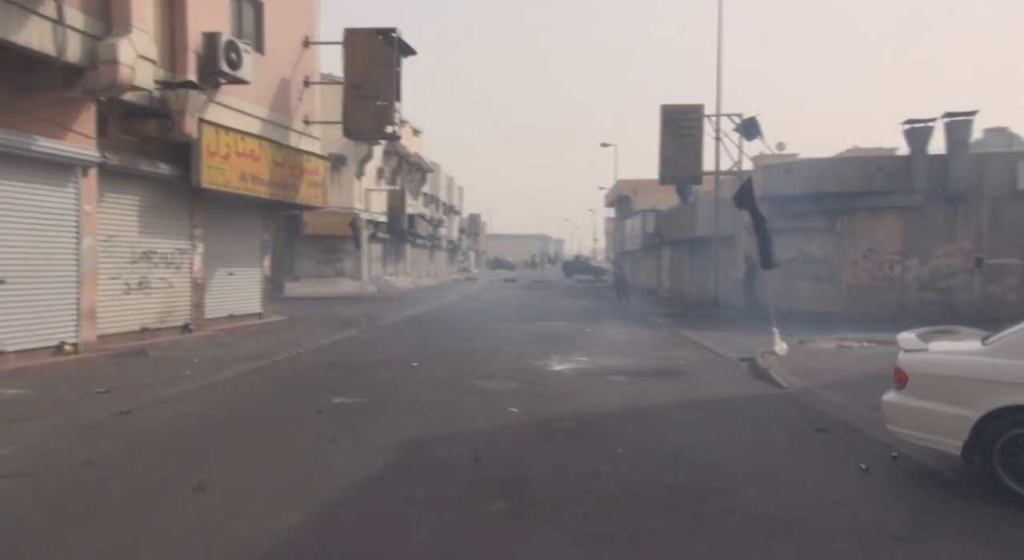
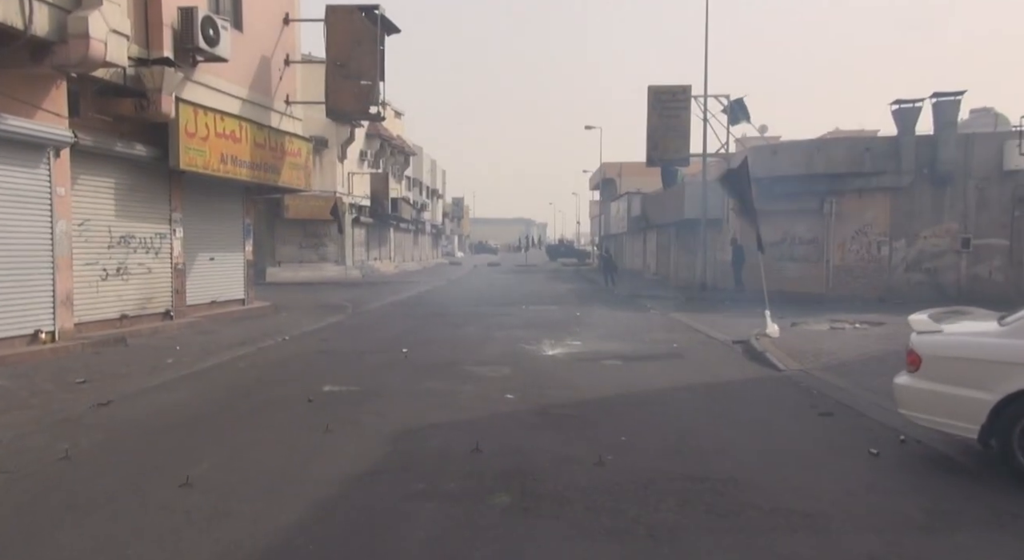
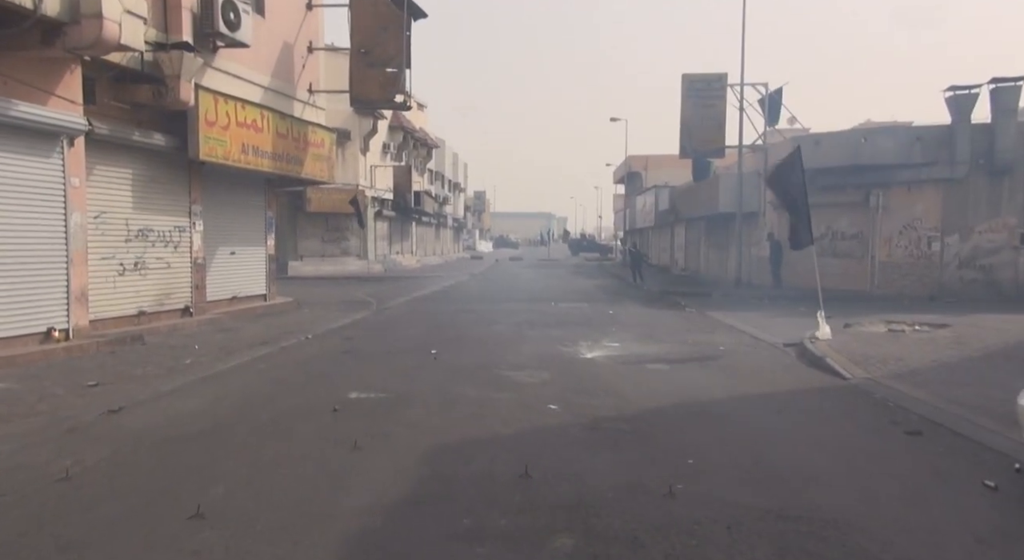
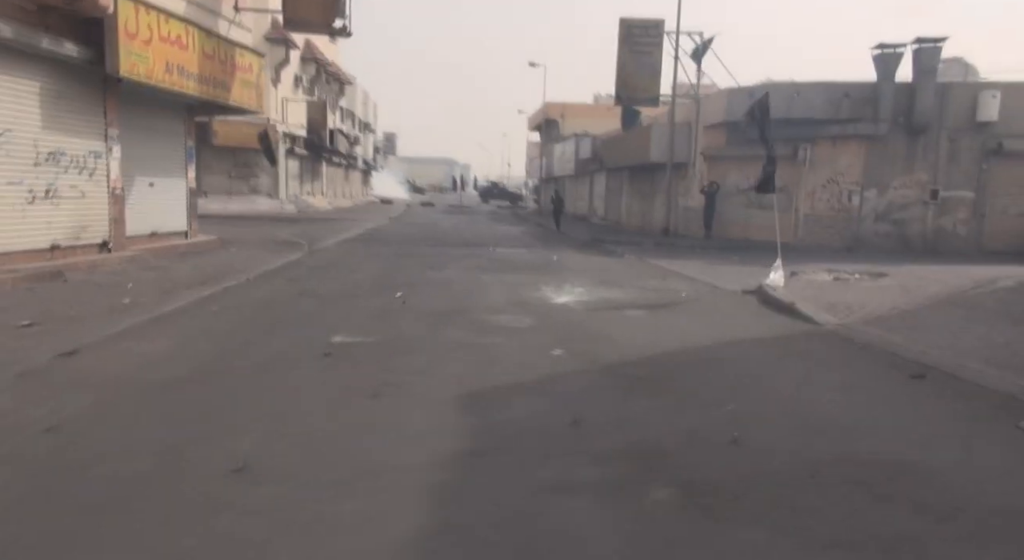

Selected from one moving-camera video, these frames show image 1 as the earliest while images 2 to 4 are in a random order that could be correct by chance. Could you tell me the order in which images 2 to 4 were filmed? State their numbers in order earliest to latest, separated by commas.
2, 3, 4
